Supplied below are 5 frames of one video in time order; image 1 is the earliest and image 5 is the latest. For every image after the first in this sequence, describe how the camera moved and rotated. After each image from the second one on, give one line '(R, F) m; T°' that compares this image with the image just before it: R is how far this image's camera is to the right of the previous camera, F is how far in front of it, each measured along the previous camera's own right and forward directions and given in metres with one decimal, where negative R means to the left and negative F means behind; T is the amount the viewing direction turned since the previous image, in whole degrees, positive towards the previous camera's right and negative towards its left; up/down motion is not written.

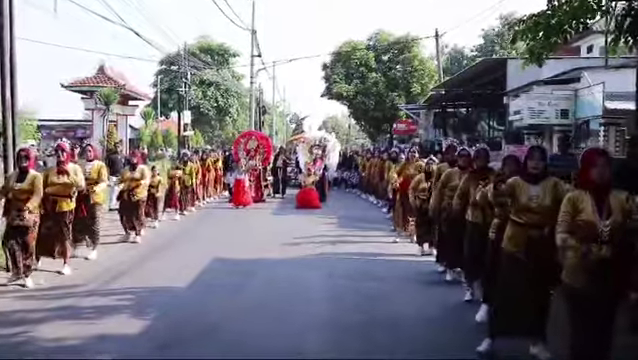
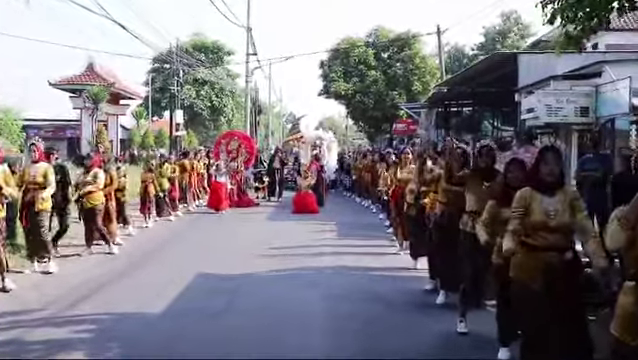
(0.0, +1.6) m; 0°
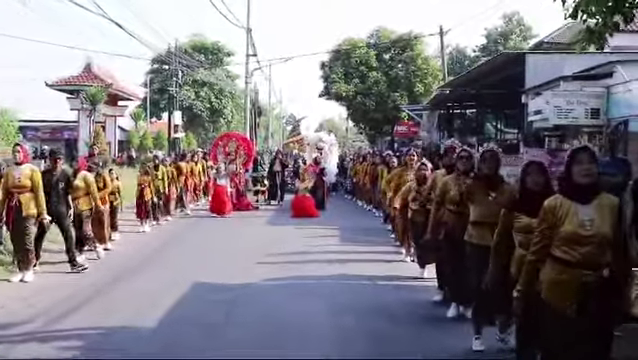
(0.0, +0.6) m; 0°
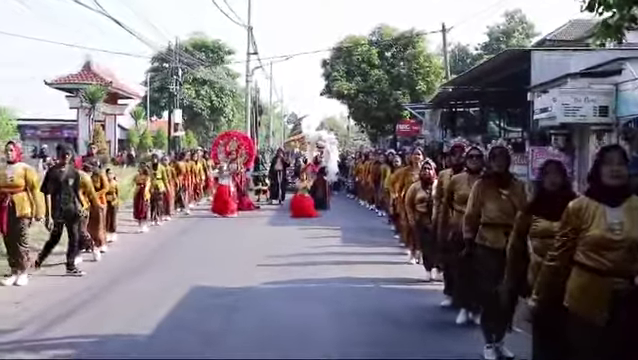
(0.0, +0.4) m; 0°
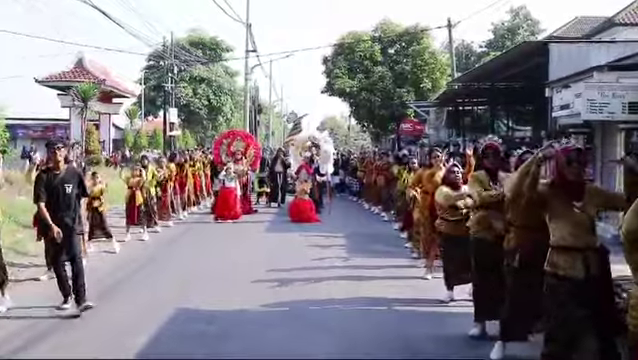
(0.0, +1.4) m; 0°
